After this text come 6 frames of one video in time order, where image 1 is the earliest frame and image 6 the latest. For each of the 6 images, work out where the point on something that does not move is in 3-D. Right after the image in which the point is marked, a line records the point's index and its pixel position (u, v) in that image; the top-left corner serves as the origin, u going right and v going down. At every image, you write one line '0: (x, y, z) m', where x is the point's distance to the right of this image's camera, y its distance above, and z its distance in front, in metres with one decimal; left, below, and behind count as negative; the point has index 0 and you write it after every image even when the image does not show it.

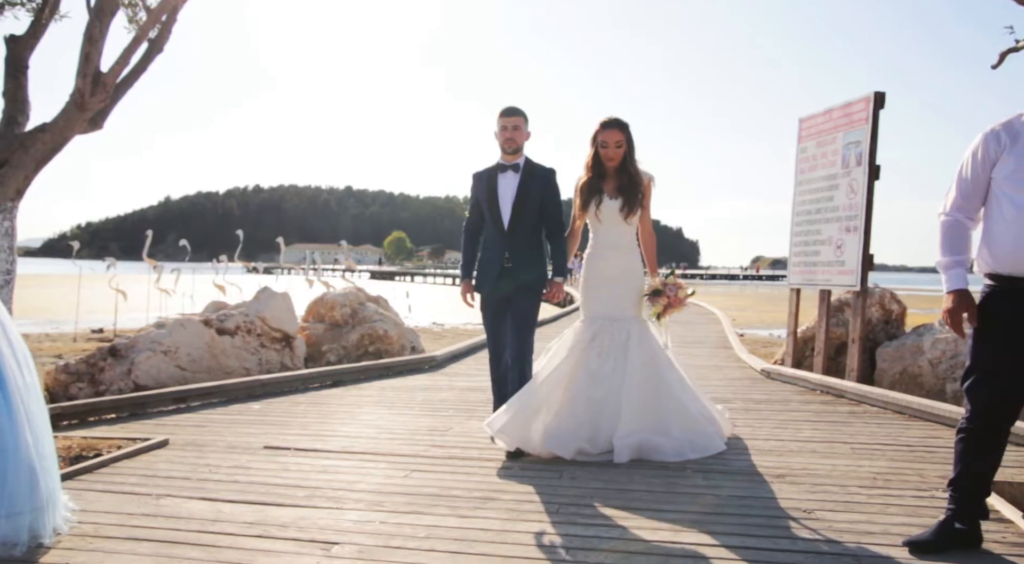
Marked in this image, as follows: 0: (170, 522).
0: (-1.3, -1.0, +2.9) m
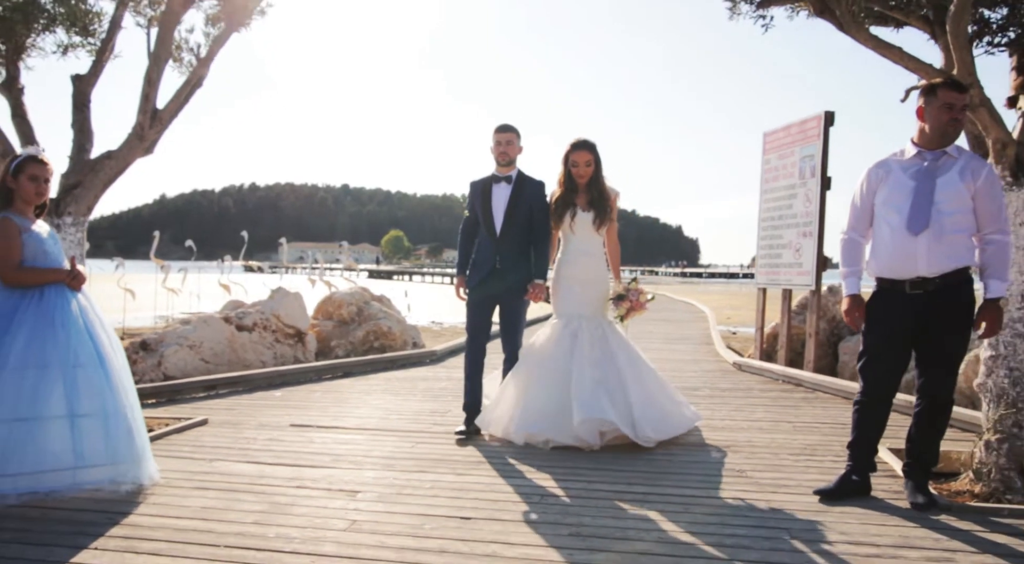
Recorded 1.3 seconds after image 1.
0: (-1.4, -1.0, +3.6) m
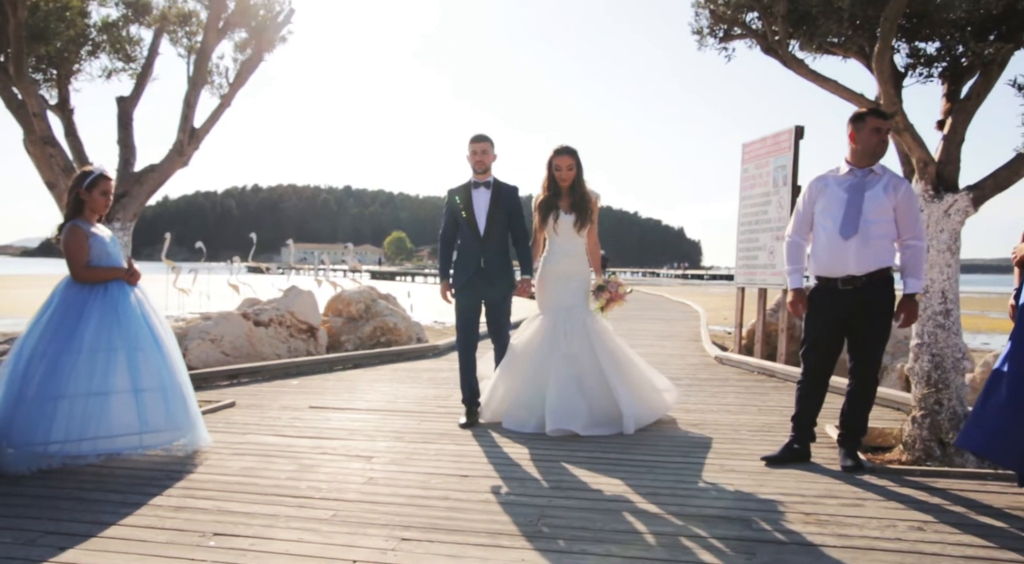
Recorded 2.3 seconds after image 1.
0: (-1.4, -1.0, +4.2) m
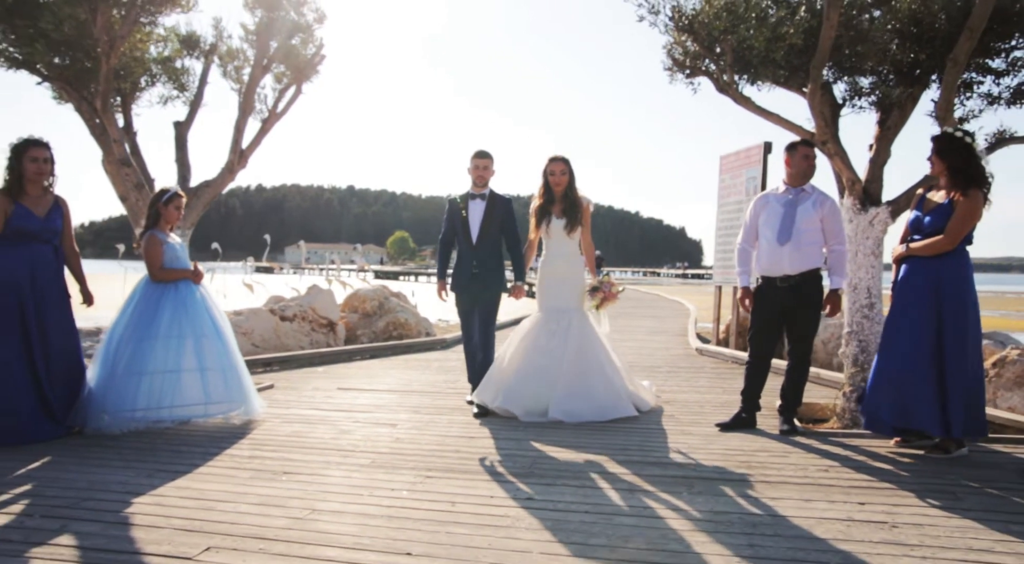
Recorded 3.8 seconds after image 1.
0: (-1.4, -0.9, +5.0) m
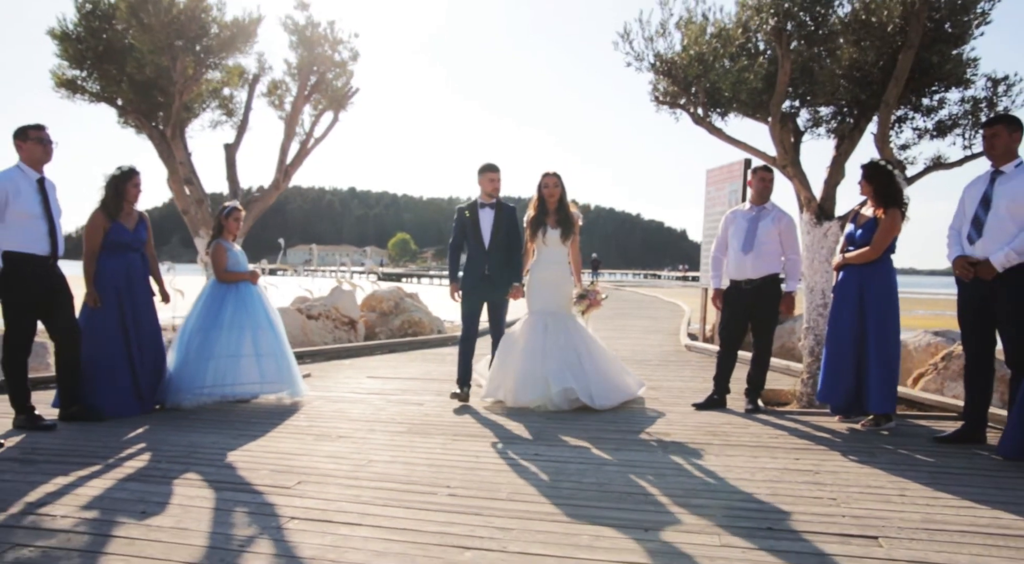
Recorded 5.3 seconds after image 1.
0: (-1.4, -1.0, +5.9) m
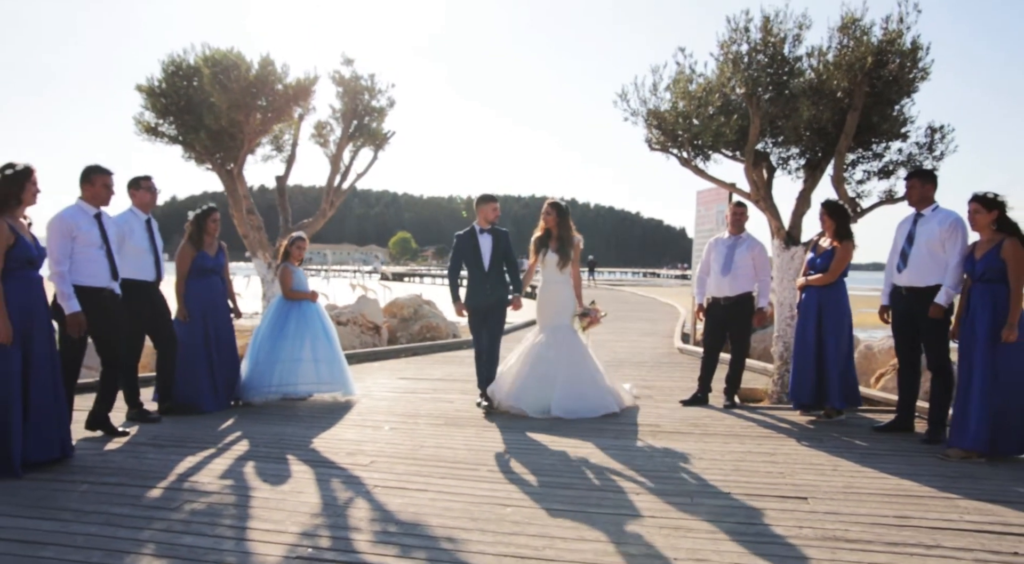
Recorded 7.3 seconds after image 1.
0: (-1.2, -1.1, +7.0) m
